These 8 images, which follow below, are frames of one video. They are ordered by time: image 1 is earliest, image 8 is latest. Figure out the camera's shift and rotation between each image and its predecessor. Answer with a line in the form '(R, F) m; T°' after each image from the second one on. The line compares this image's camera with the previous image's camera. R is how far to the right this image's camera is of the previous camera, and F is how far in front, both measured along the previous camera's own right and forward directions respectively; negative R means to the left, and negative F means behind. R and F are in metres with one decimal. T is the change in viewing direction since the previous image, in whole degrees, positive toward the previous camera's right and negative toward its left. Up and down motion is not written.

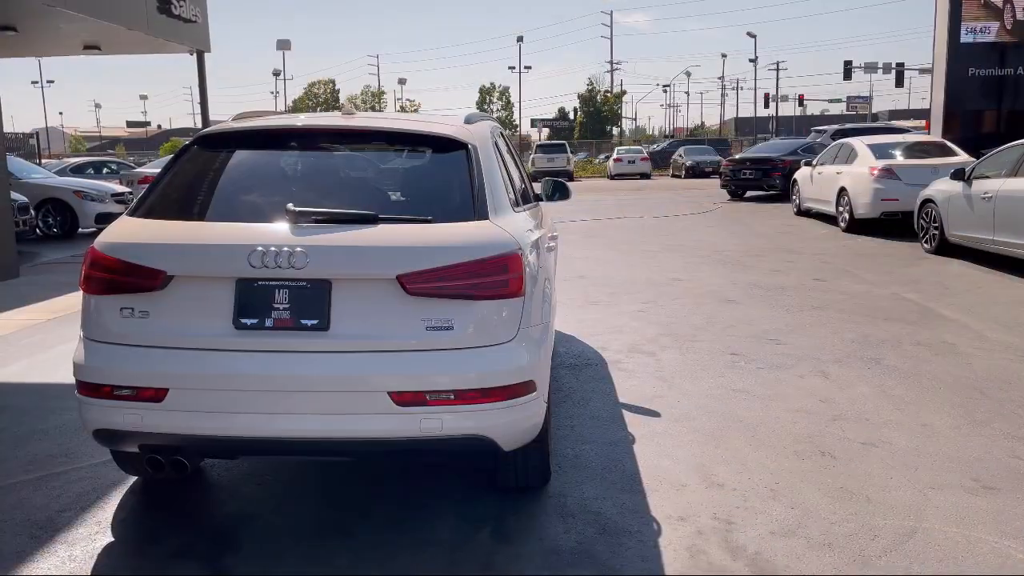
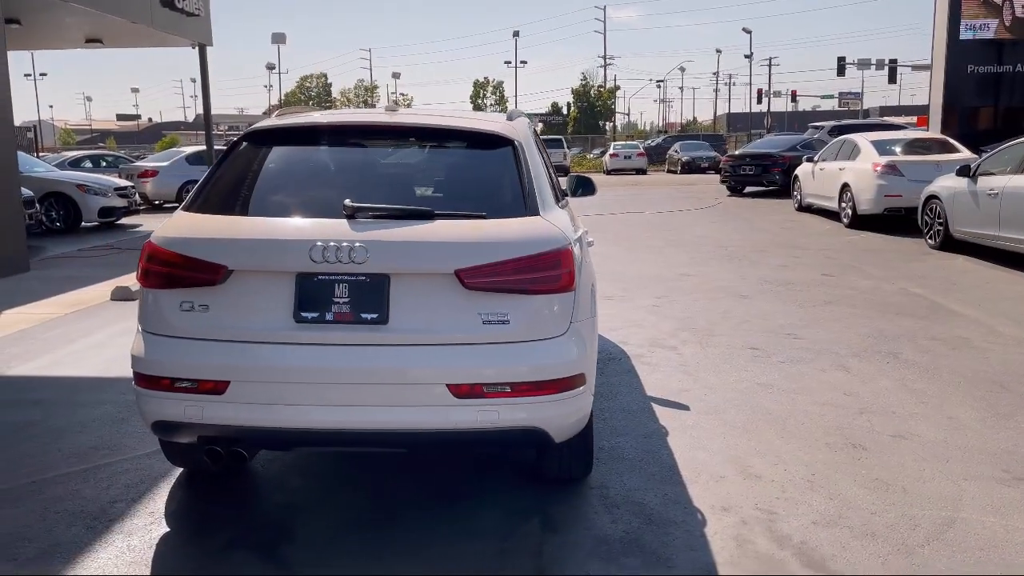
(-0.3, -0.1) m; +1°
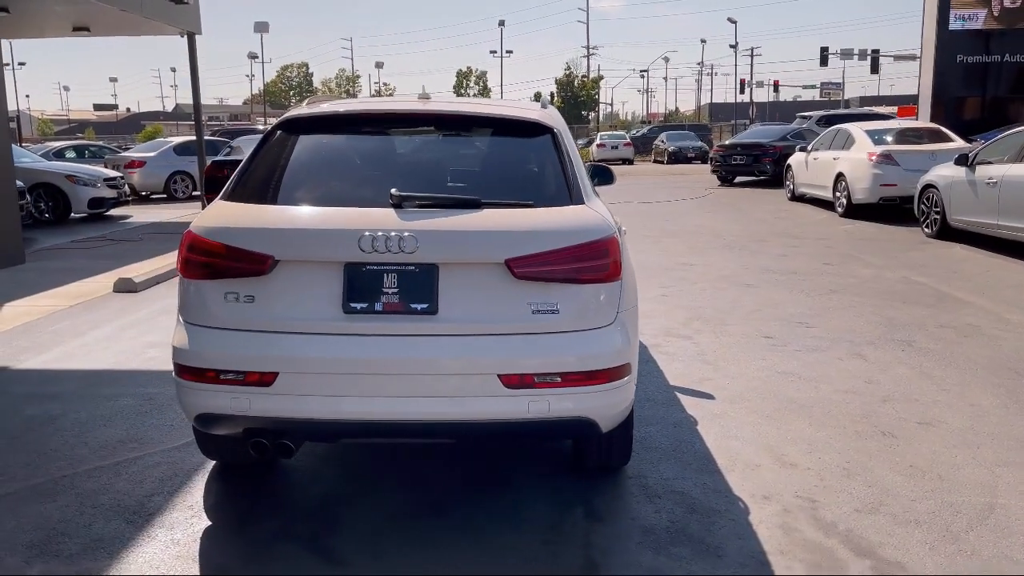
(-0.3, 0.0) m; +1°
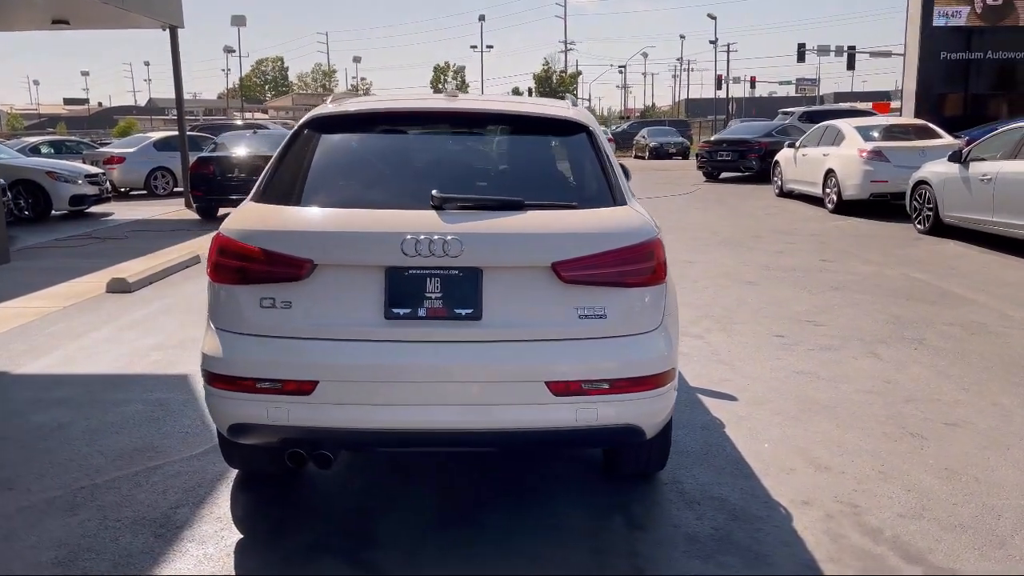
(-0.3, +0.1) m; +2°
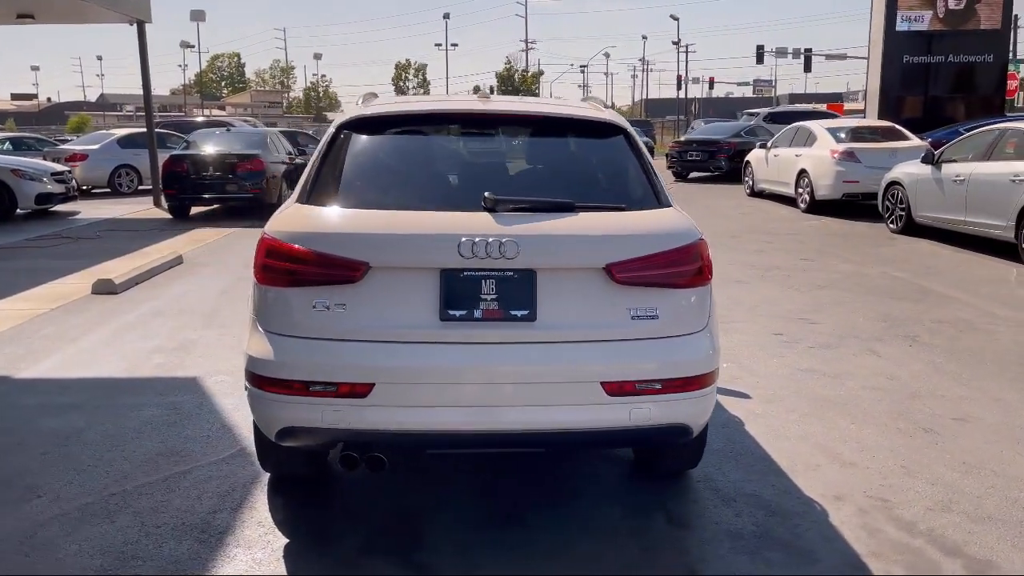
(-0.4, 0.0) m; +3°
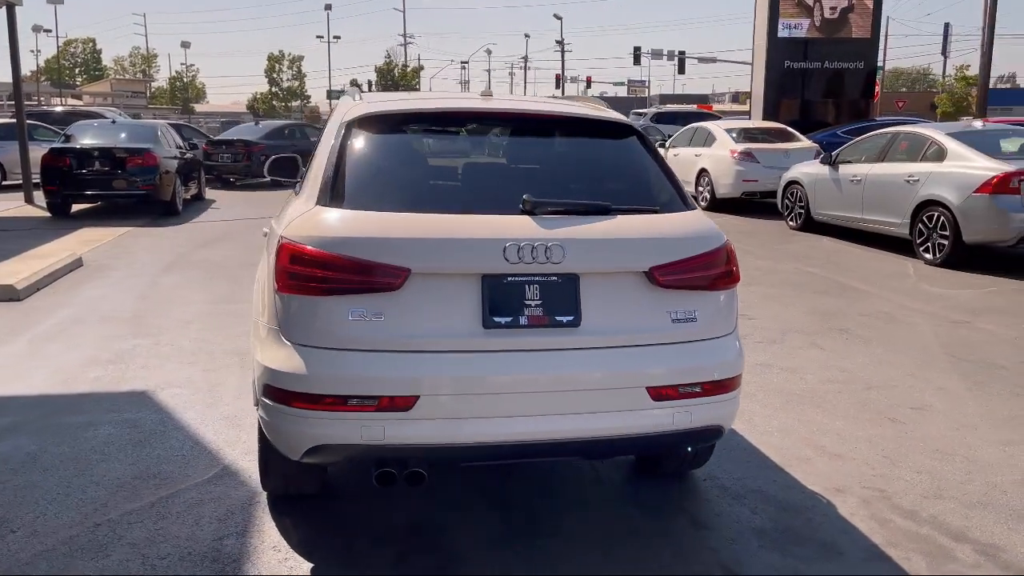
(-0.6, +0.1) m; +8°
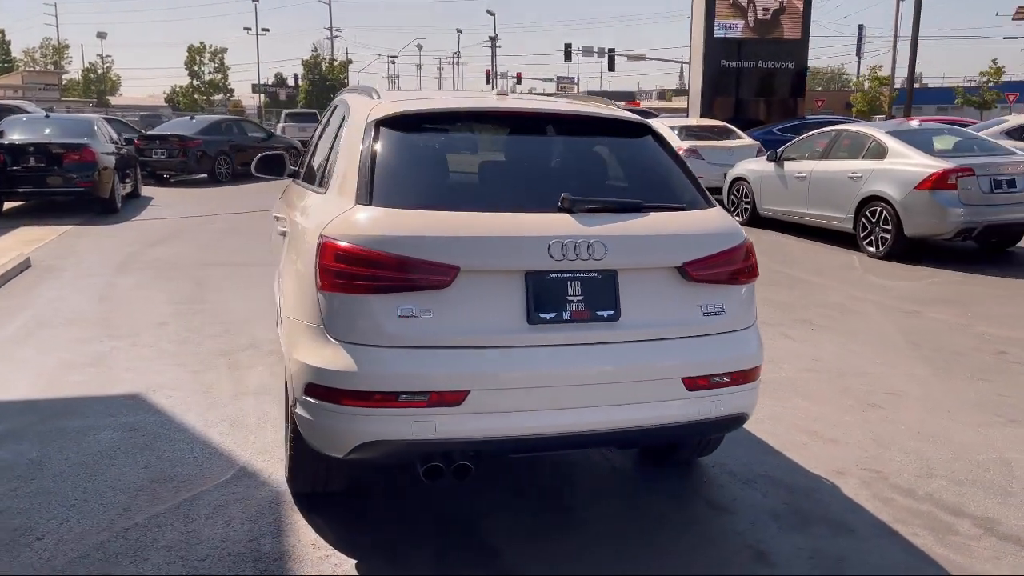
(-0.5, -0.1) m; +5°
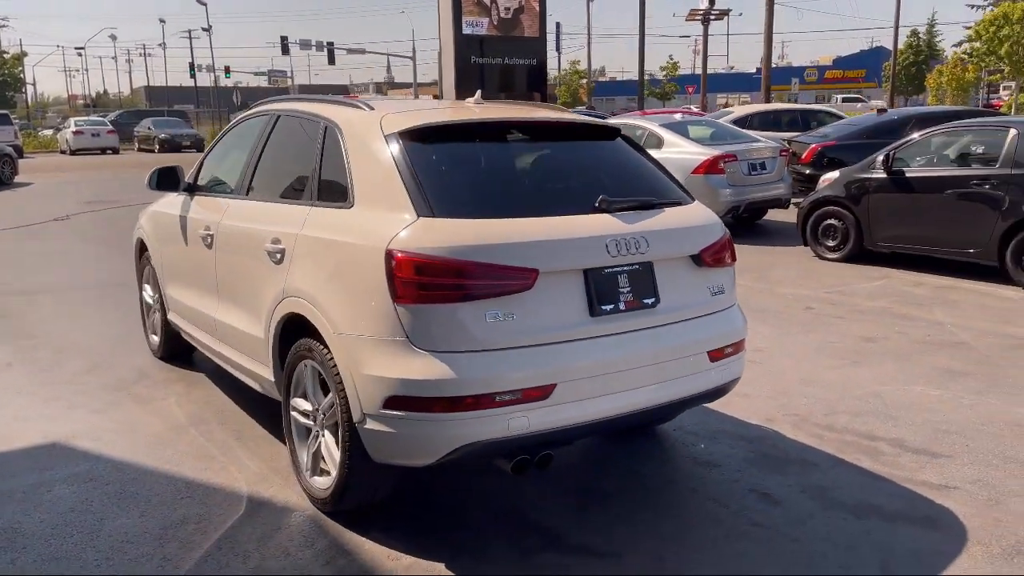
(-1.4, 0.0) m; +18°
